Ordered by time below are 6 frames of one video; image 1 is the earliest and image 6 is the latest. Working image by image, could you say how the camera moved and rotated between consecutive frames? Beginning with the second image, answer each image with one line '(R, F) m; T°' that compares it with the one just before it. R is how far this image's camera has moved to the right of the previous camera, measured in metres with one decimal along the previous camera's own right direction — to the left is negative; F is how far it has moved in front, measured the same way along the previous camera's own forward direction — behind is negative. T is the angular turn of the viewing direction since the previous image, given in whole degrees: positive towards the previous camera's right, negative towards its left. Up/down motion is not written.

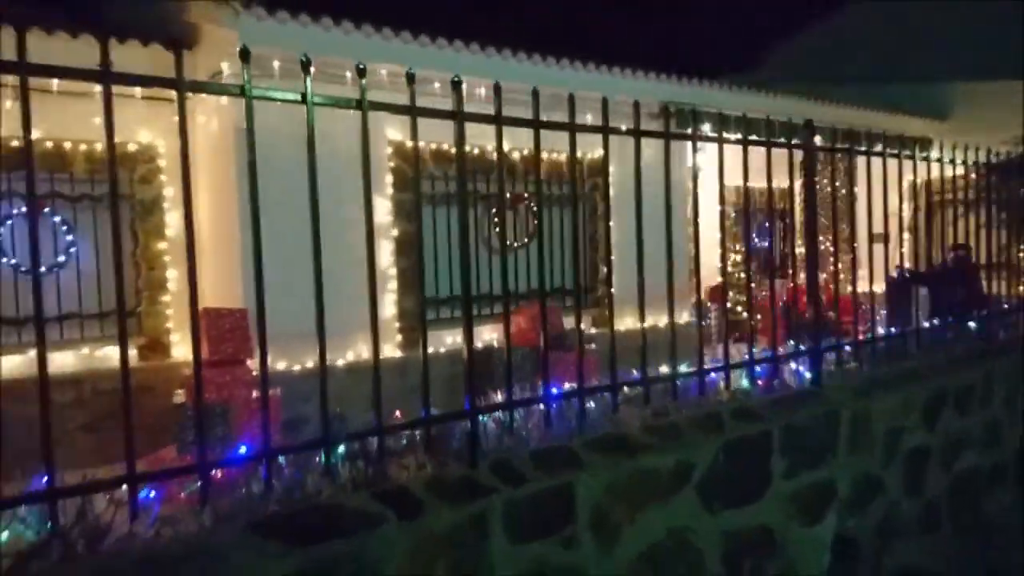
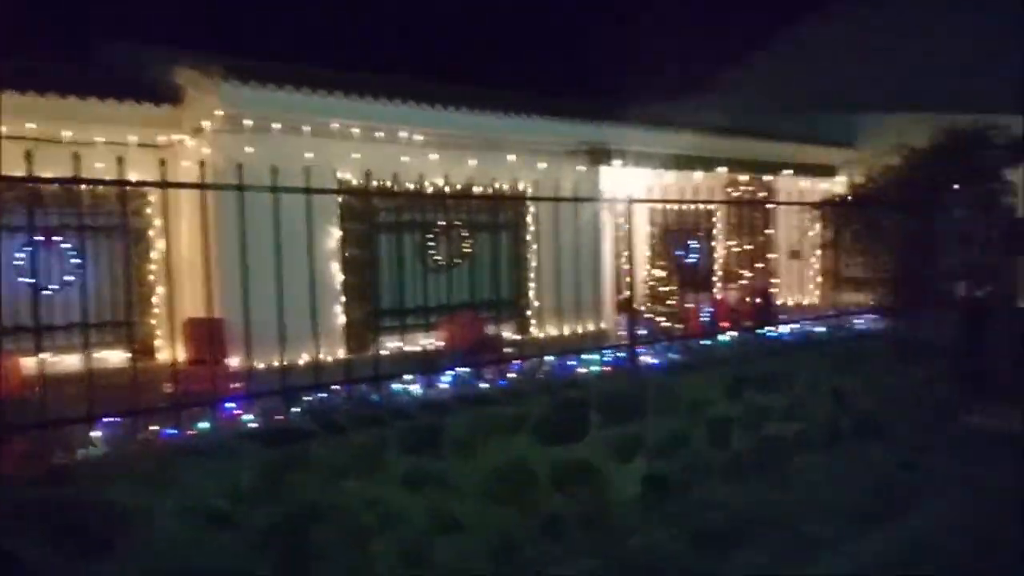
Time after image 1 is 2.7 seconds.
(+0.5, -1.8) m; +2°
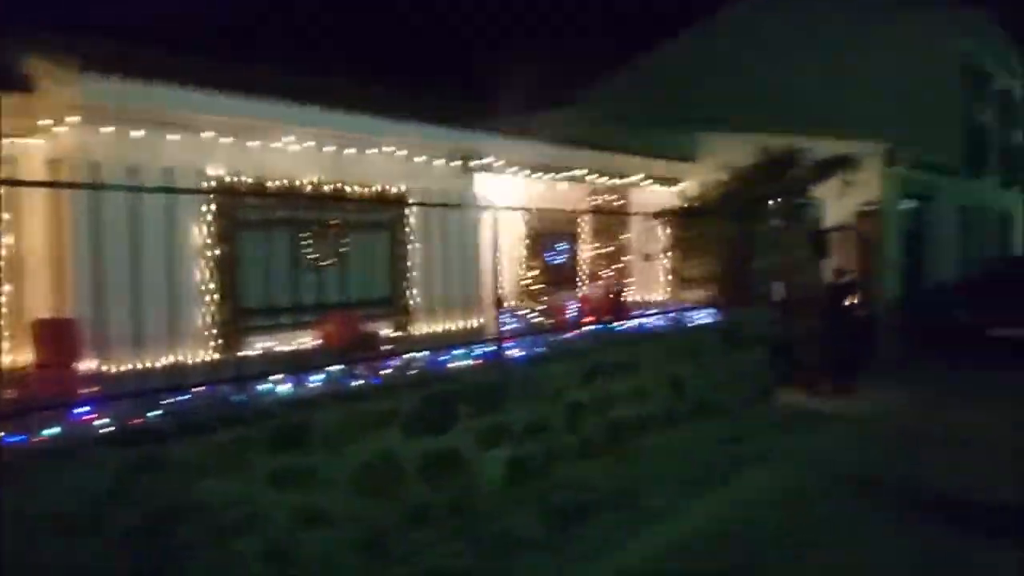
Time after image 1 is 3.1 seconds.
(+0.1, -0.2) m; +9°
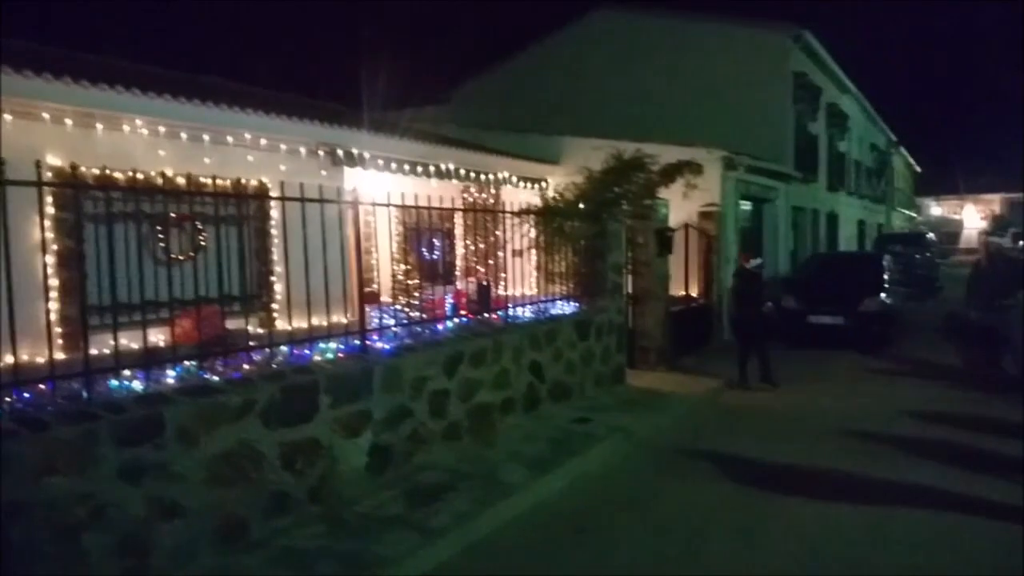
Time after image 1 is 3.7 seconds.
(+0.2, -0.4) m; +9°
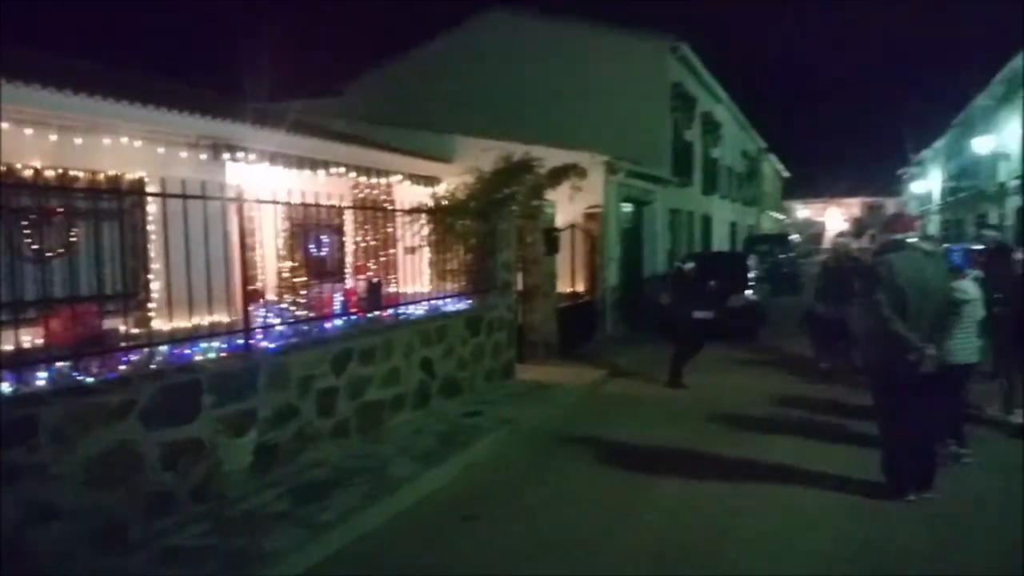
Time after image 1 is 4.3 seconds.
(0.0, -0.3) m; +8°
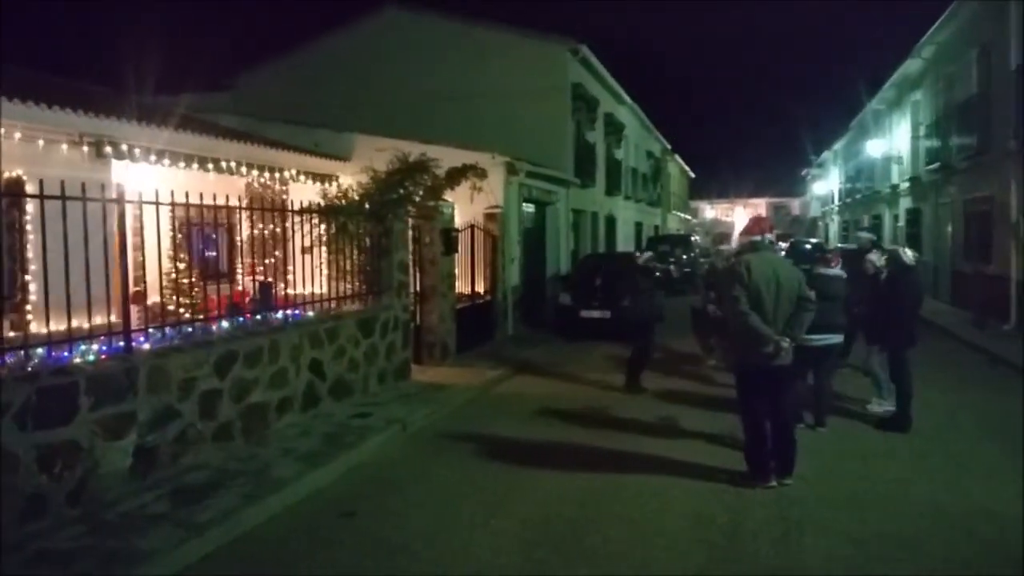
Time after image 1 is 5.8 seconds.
(+0.6, -0.2) m; +5°
